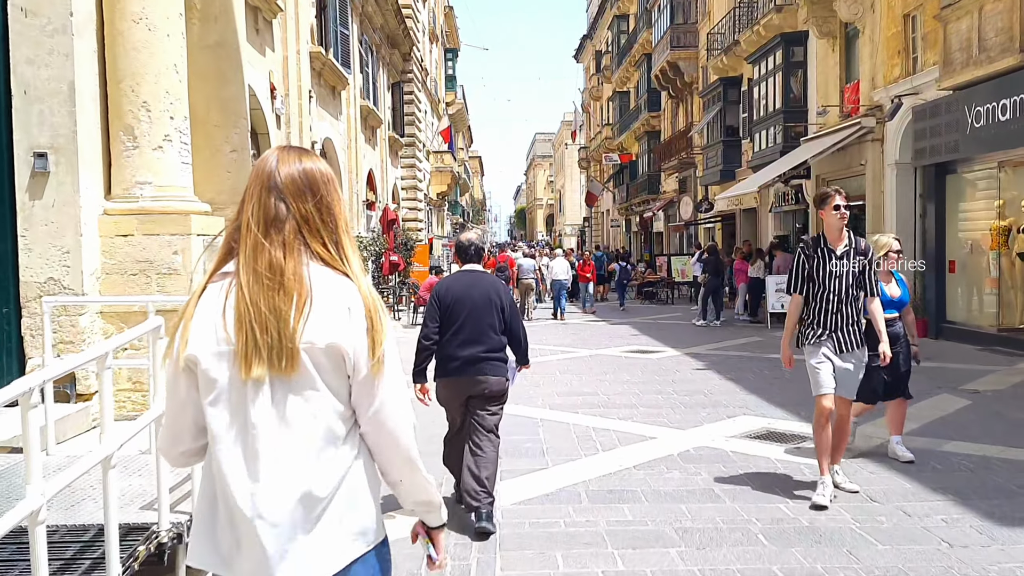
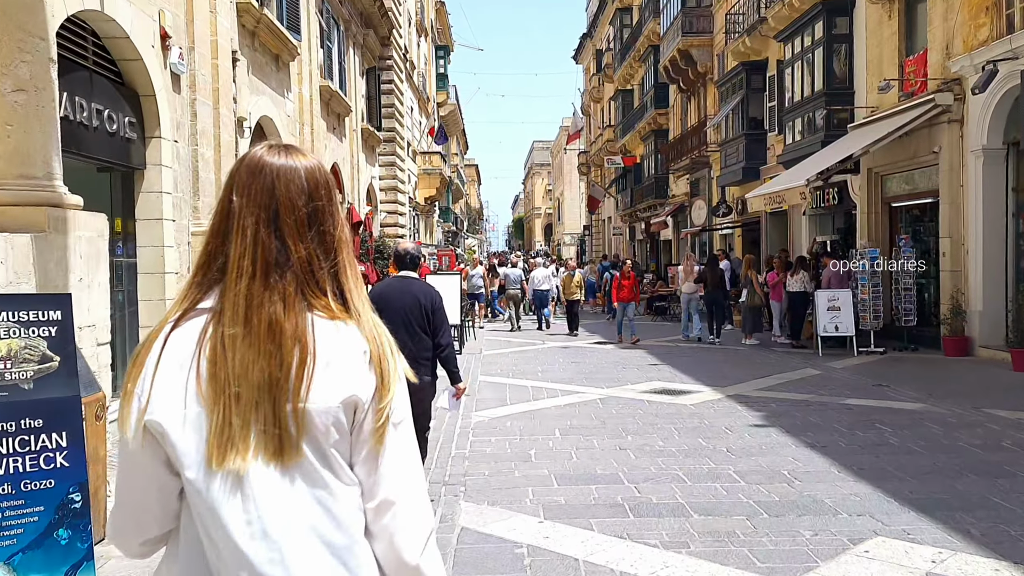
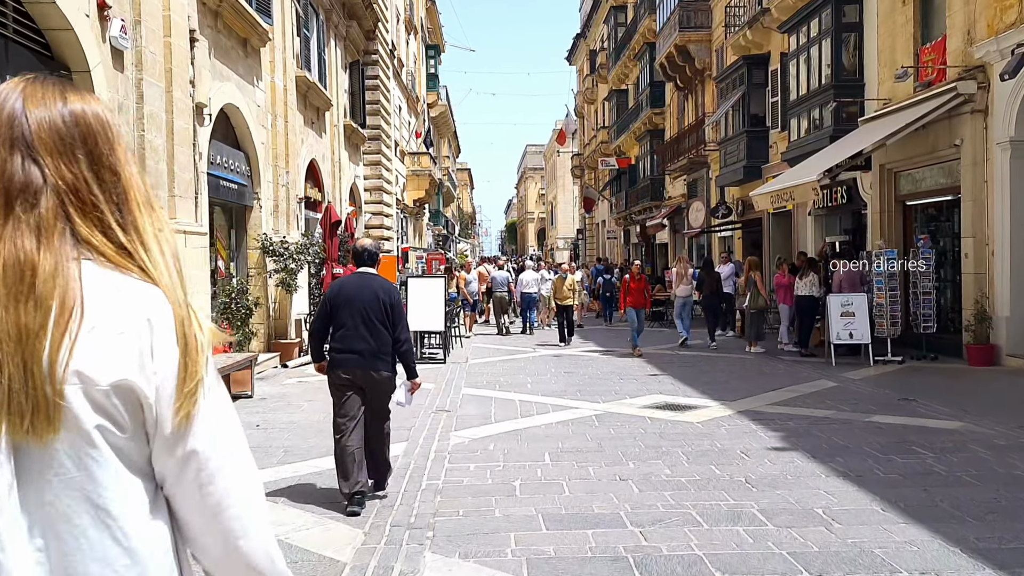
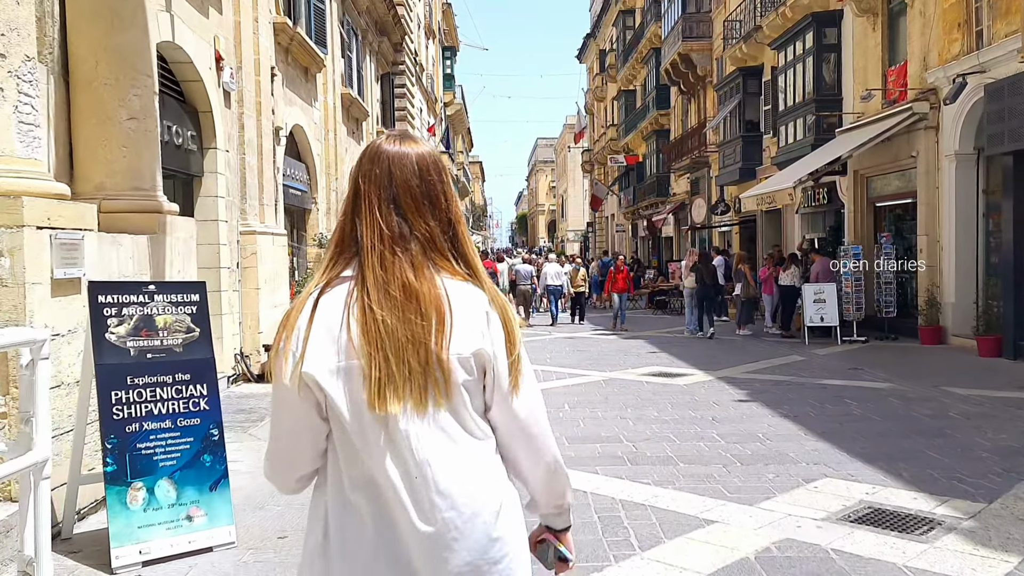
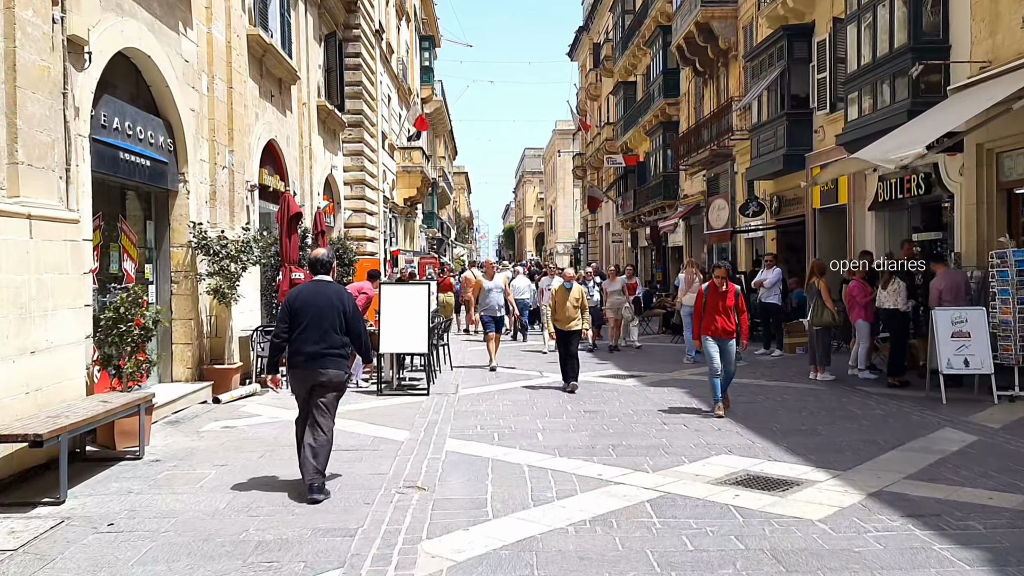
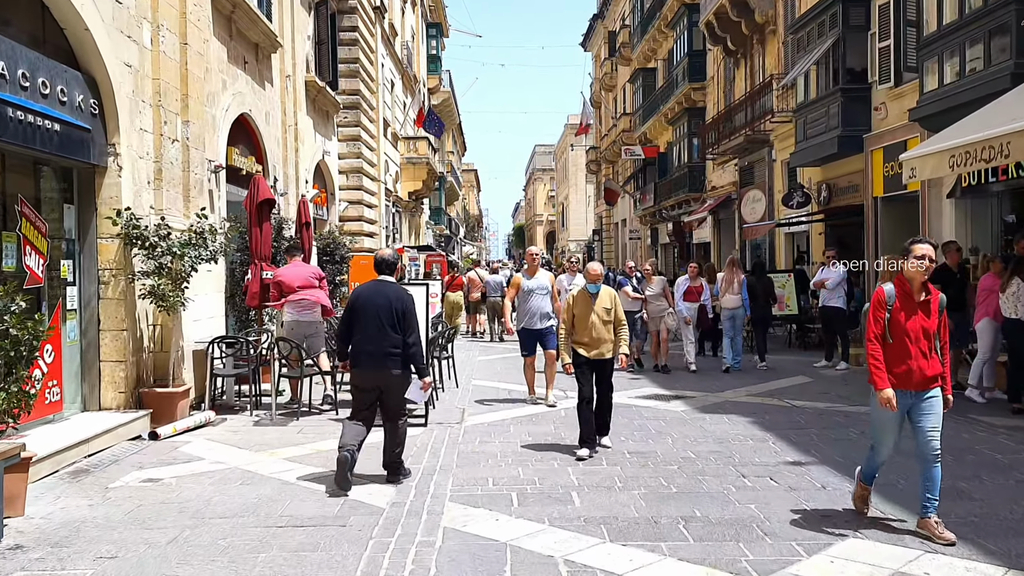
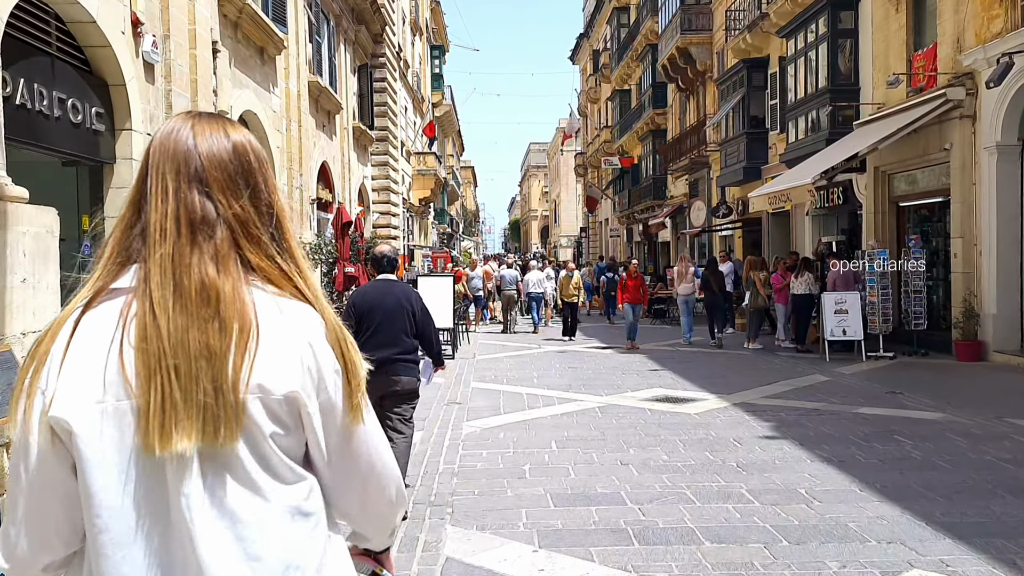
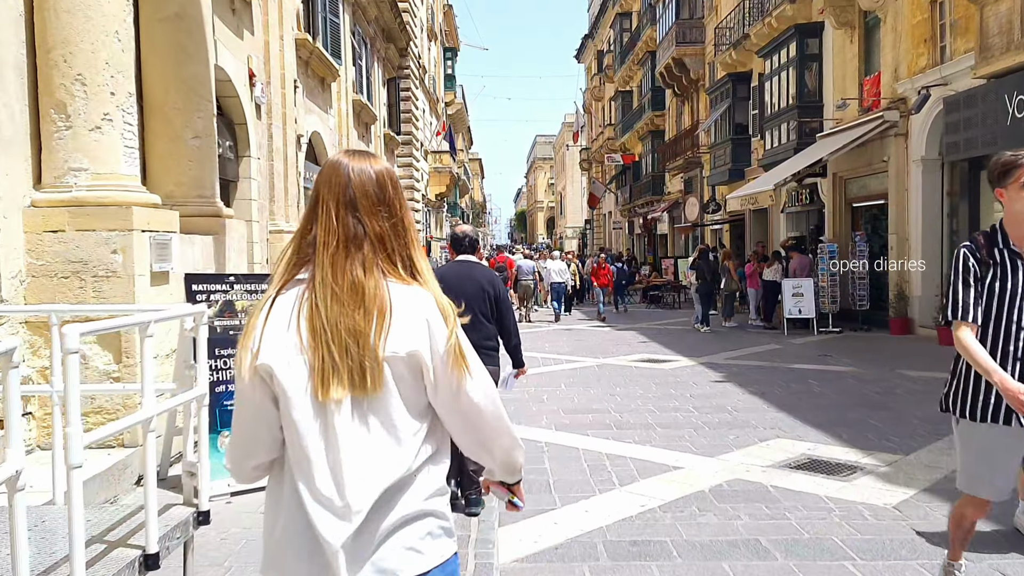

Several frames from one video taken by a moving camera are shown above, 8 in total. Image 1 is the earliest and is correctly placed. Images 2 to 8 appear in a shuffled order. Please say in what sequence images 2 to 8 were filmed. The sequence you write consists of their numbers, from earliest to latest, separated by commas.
8, 4, 2, 7, 3, 5, 6
